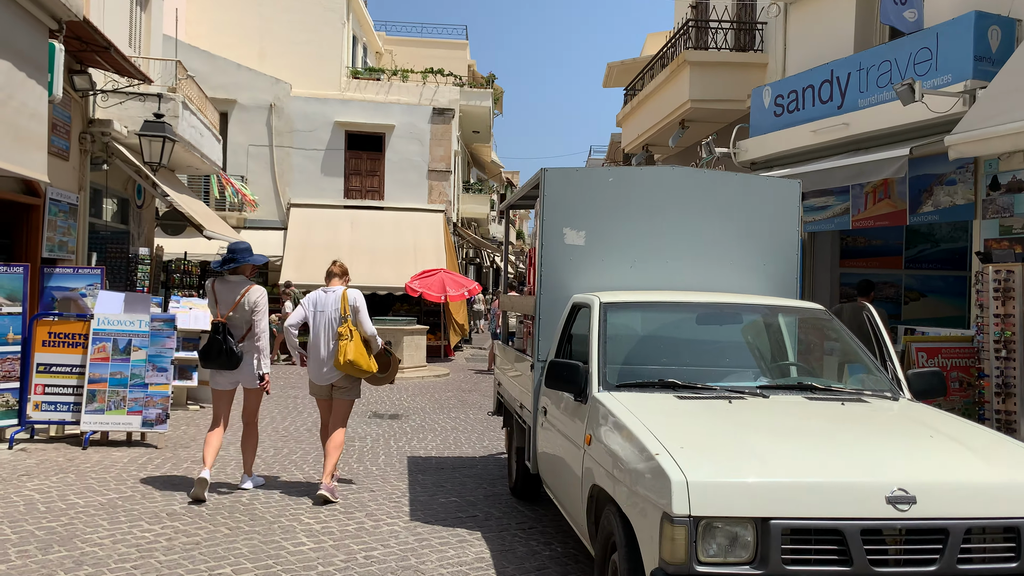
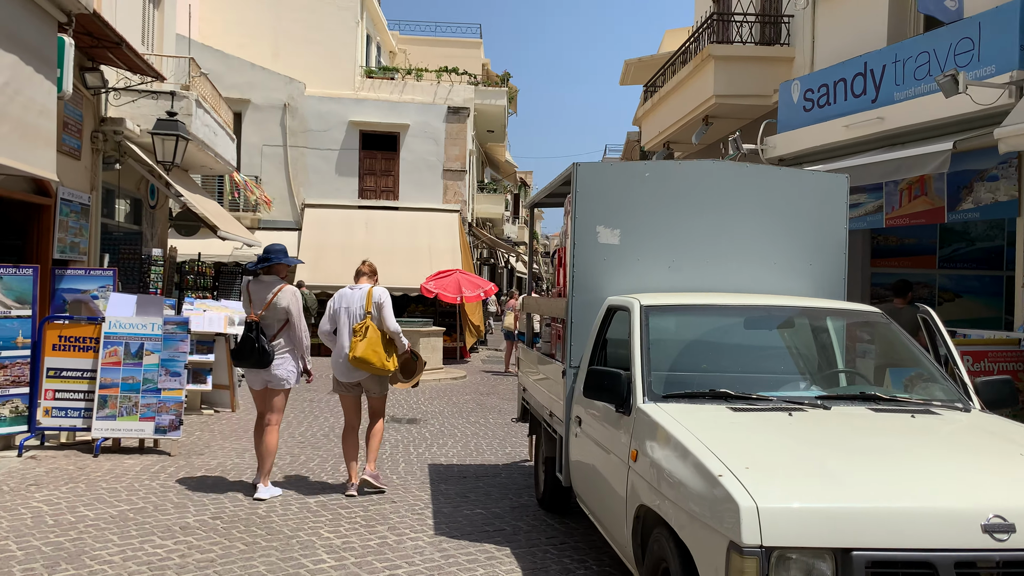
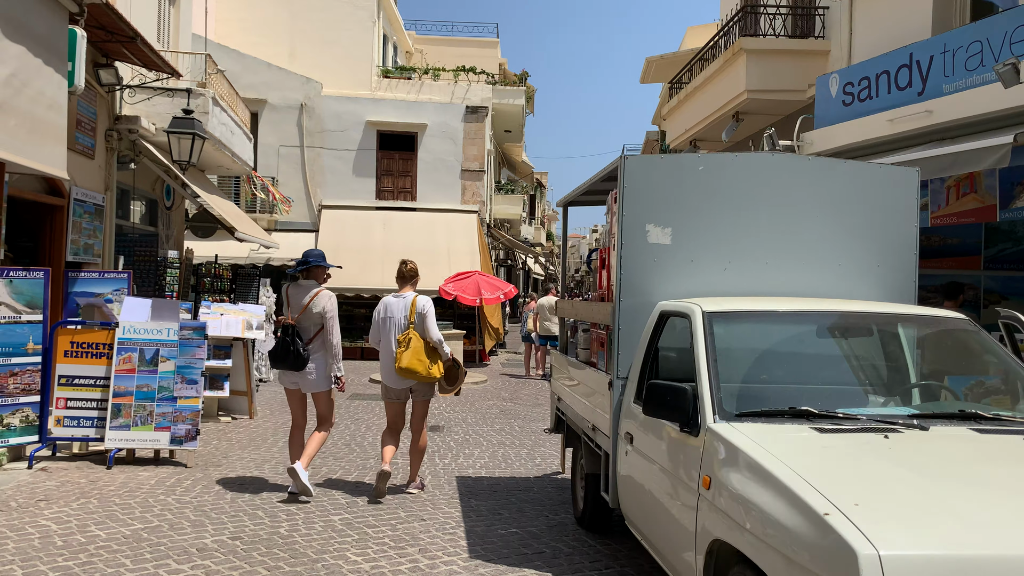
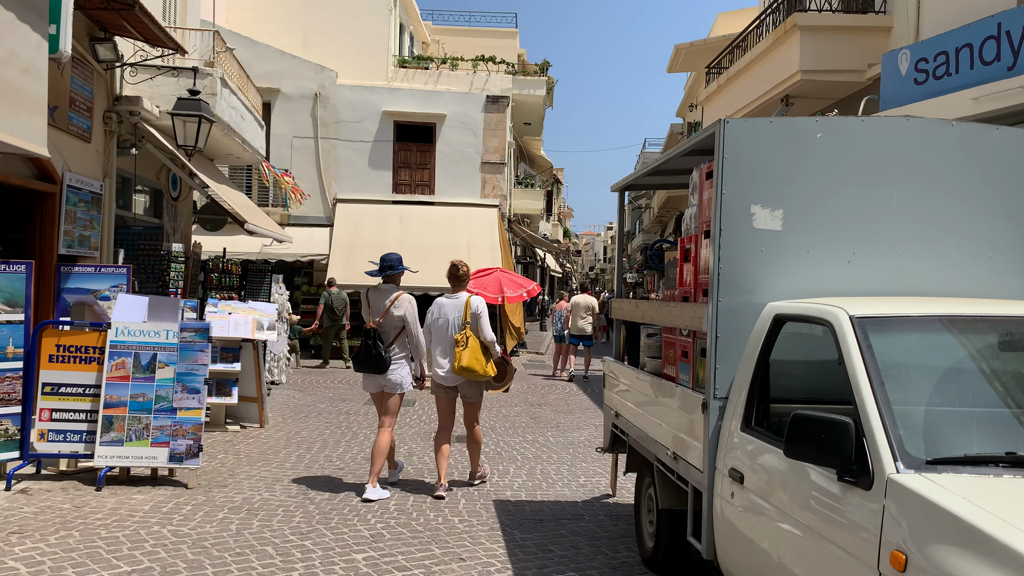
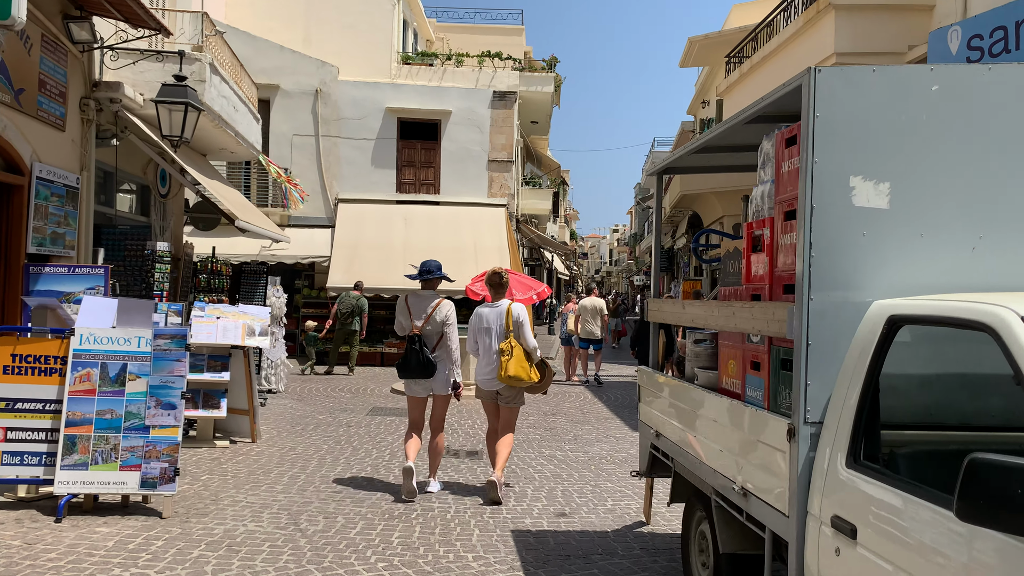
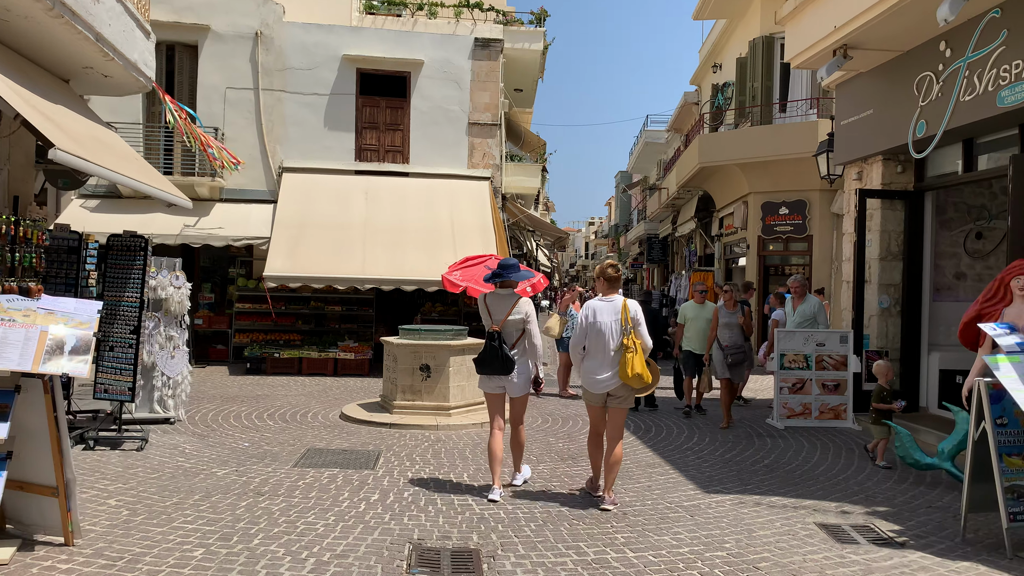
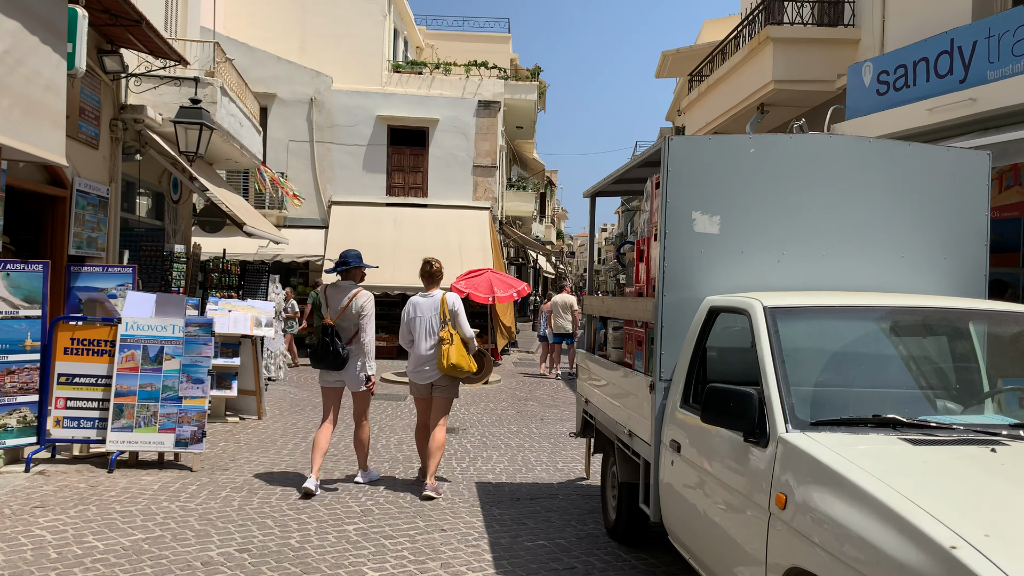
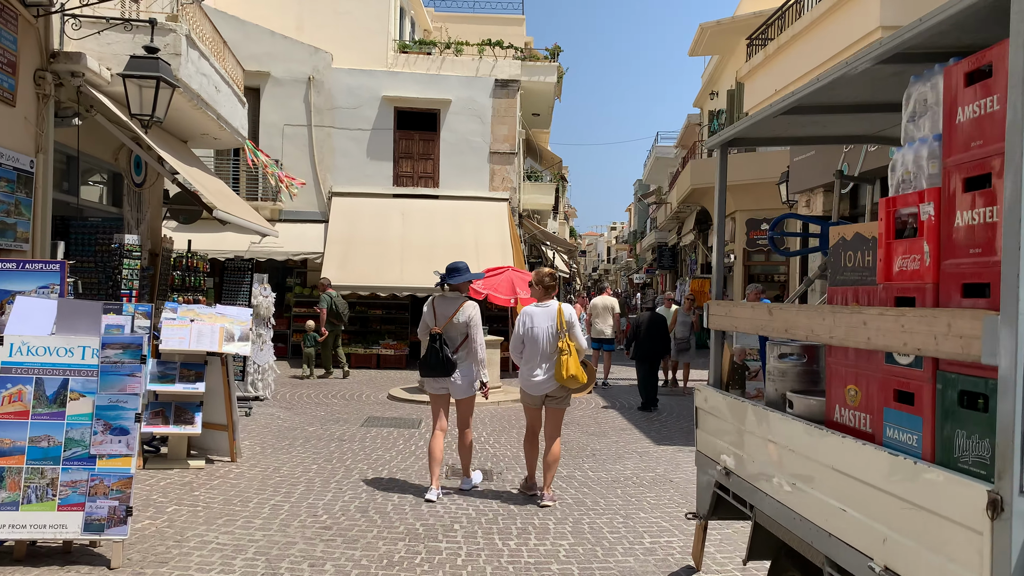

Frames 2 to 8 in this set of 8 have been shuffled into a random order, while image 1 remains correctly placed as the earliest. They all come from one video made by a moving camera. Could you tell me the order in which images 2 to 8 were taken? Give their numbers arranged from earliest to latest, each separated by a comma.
2, 3, 7, 4, 5, 8, 6
